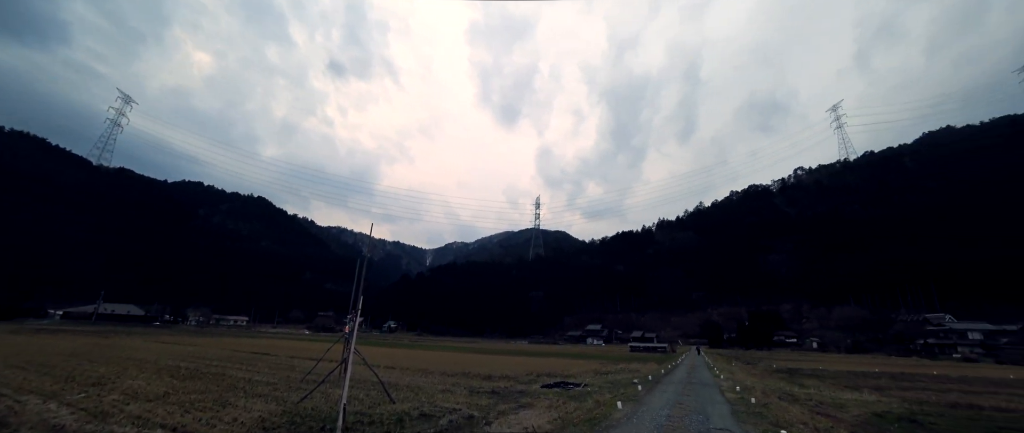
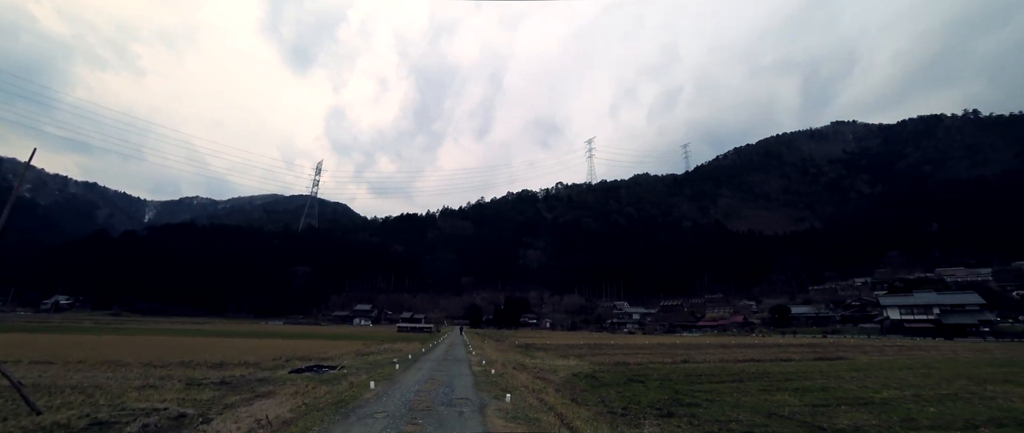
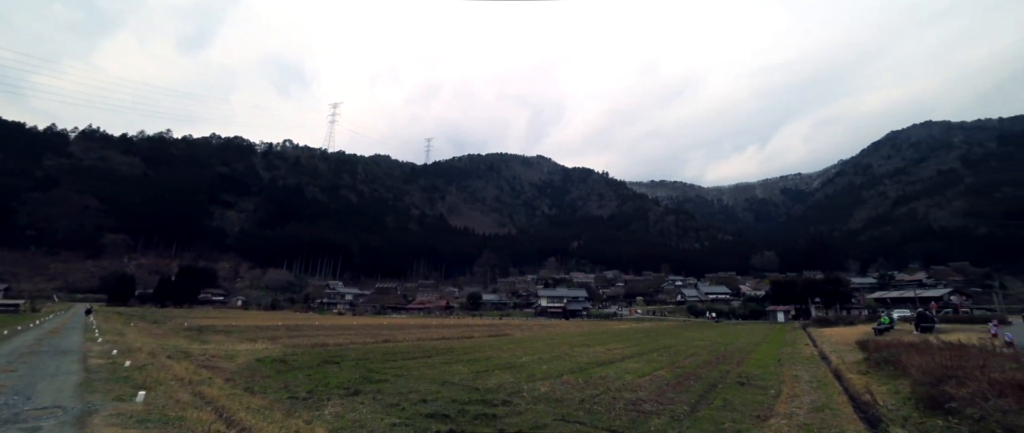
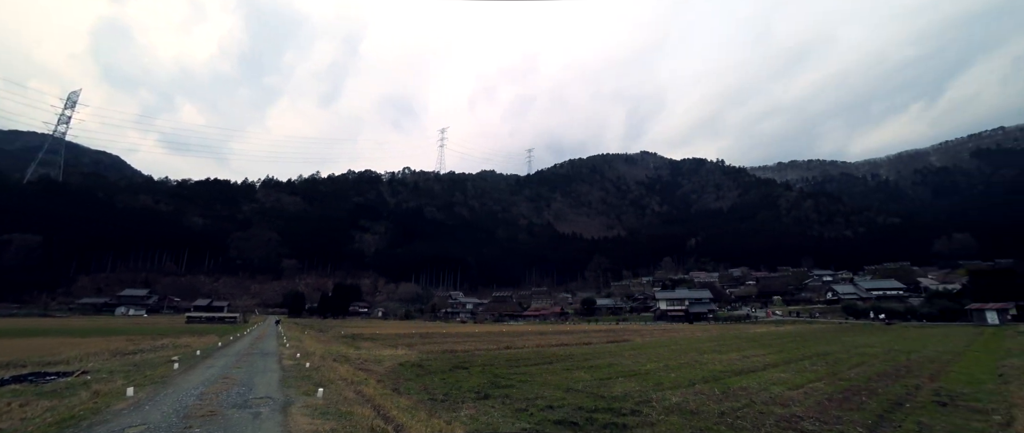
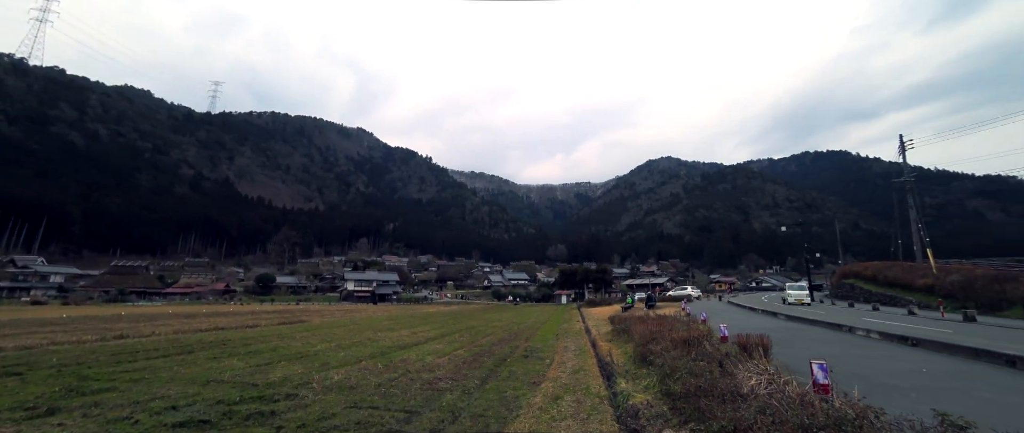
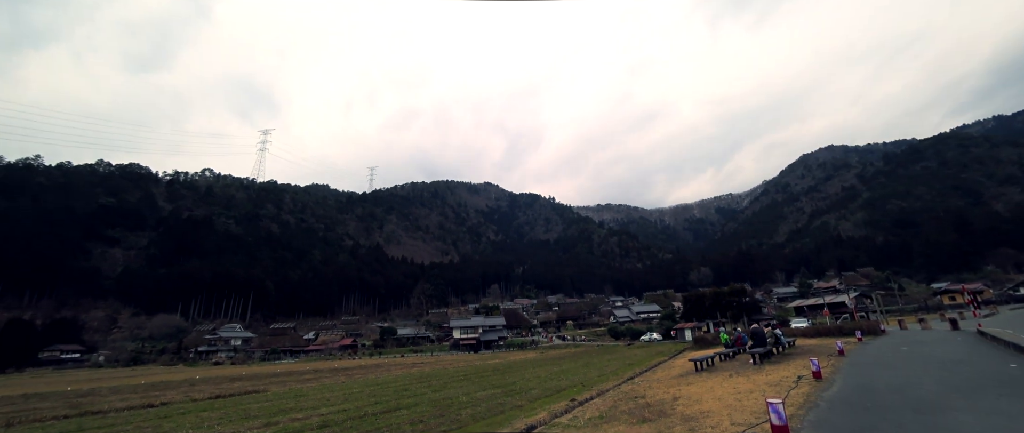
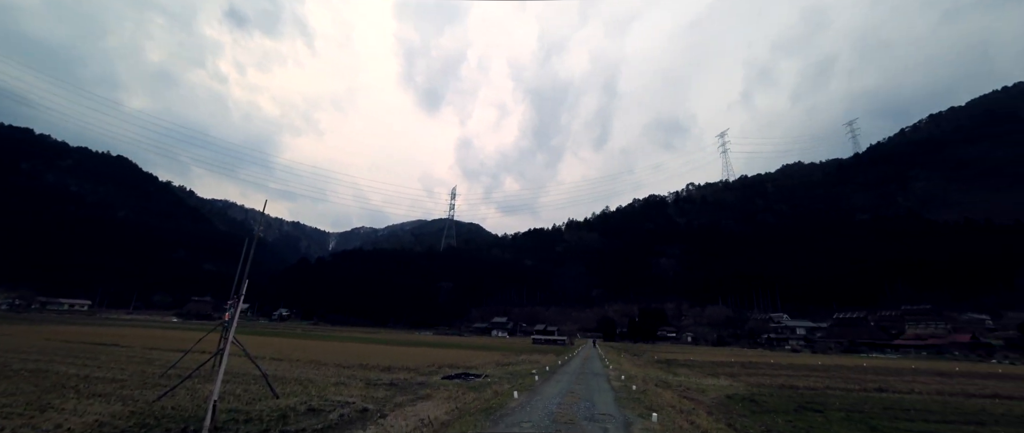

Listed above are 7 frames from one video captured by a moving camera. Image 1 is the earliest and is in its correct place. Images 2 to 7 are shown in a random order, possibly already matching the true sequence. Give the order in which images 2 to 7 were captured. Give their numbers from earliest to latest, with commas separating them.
7, 2, 4, 3, 5, 6
